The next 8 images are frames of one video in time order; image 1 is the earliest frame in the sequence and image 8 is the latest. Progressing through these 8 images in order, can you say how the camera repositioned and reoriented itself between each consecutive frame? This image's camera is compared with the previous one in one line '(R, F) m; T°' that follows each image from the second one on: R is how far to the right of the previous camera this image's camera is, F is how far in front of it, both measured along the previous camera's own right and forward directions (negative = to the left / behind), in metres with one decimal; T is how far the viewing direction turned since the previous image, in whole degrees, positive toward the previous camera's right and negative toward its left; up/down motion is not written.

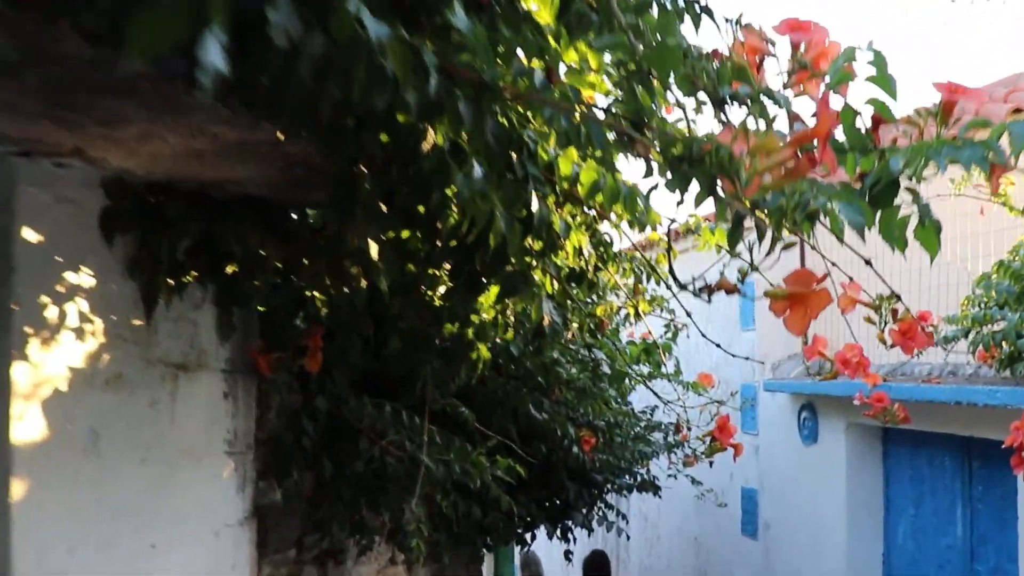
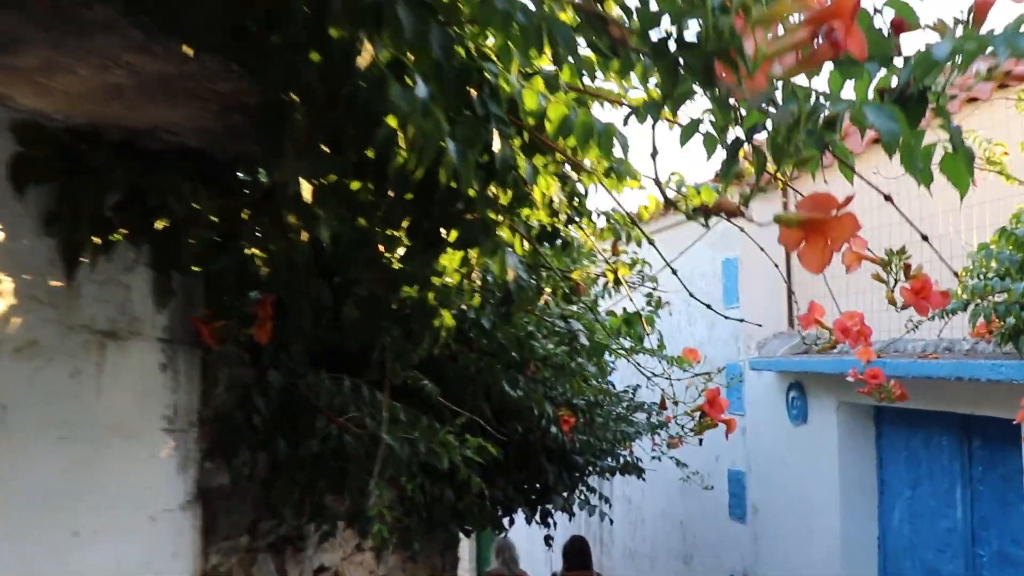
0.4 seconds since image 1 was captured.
(0.0, +0.2) m; +1°
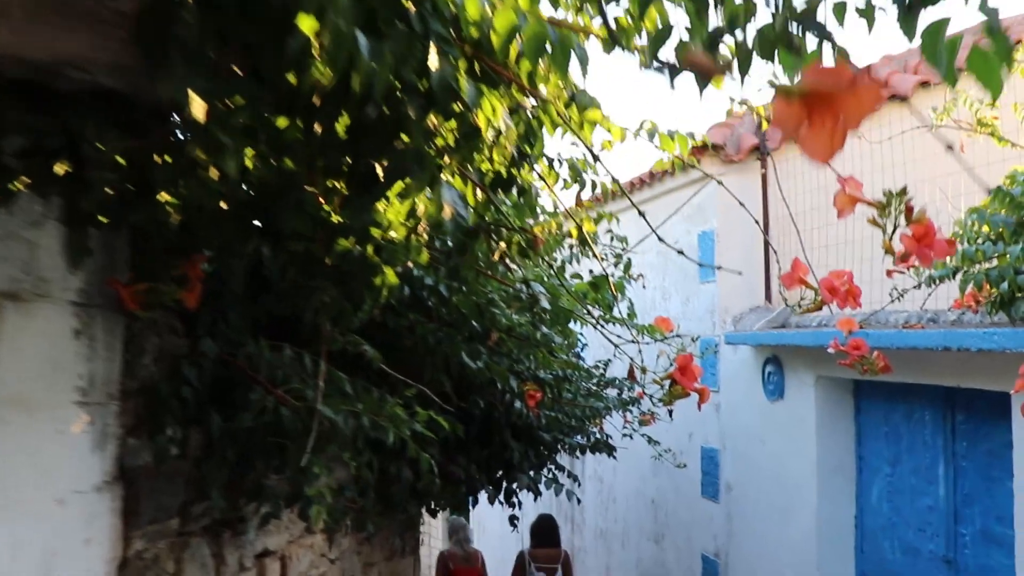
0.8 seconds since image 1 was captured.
(0.0, +0.2) m; +1°
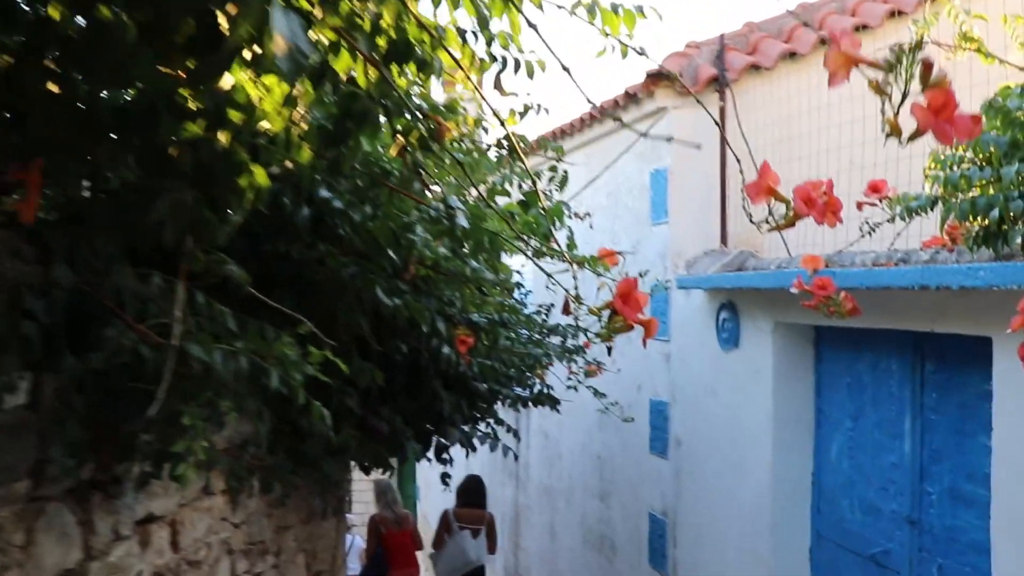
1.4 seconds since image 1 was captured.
(+0.1, +0.4) m; +3°
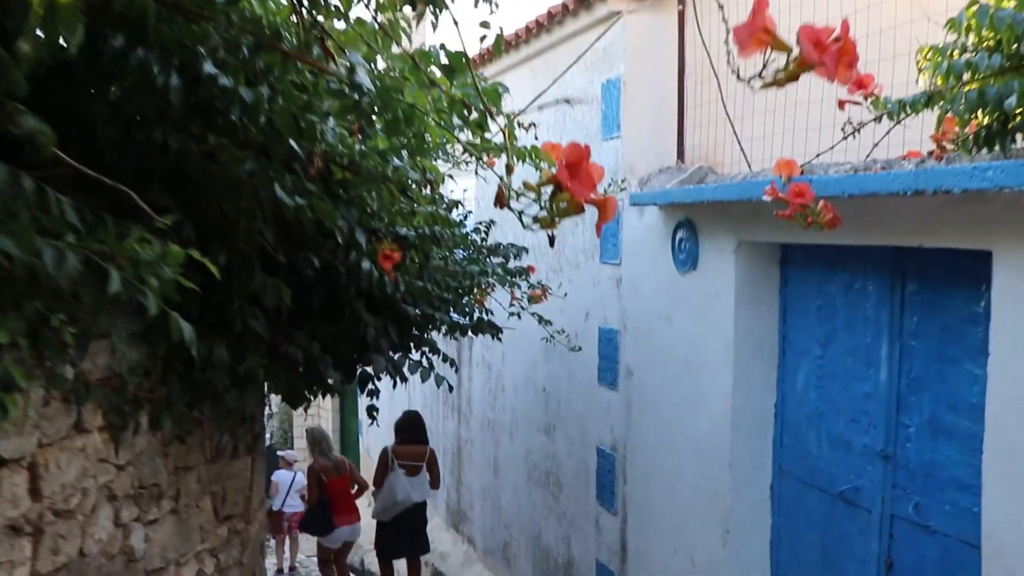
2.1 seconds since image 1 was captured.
(0.0, +0.4) m; +3°
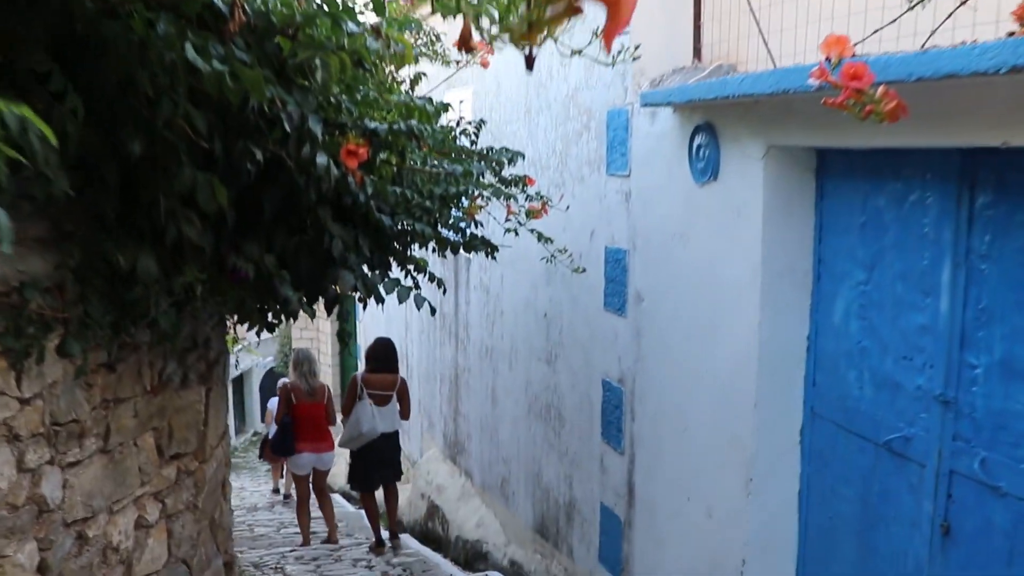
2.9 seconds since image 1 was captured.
(0.0, +0.4) m; 0°
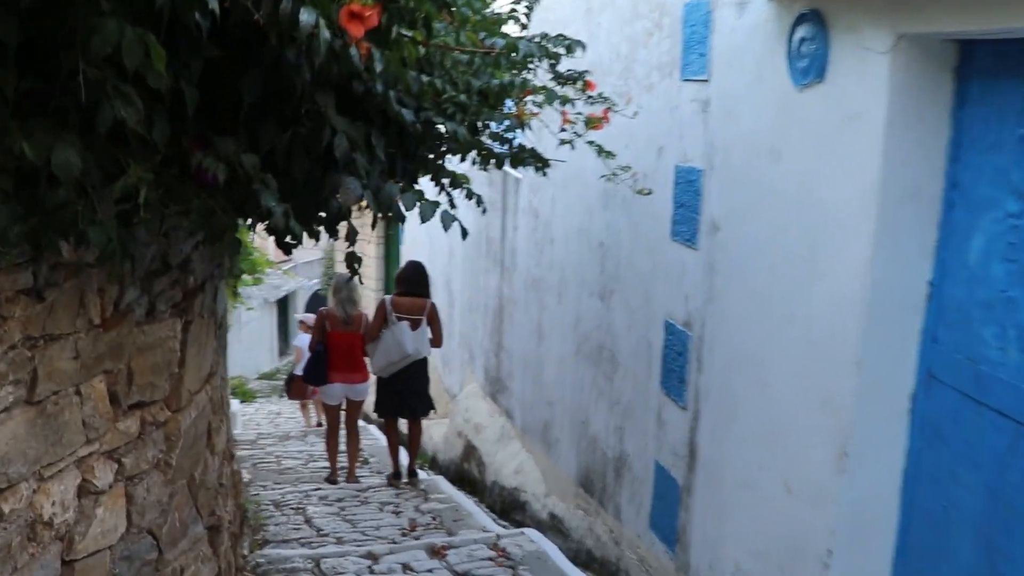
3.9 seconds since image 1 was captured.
(0.0, +0.6) m; -3°
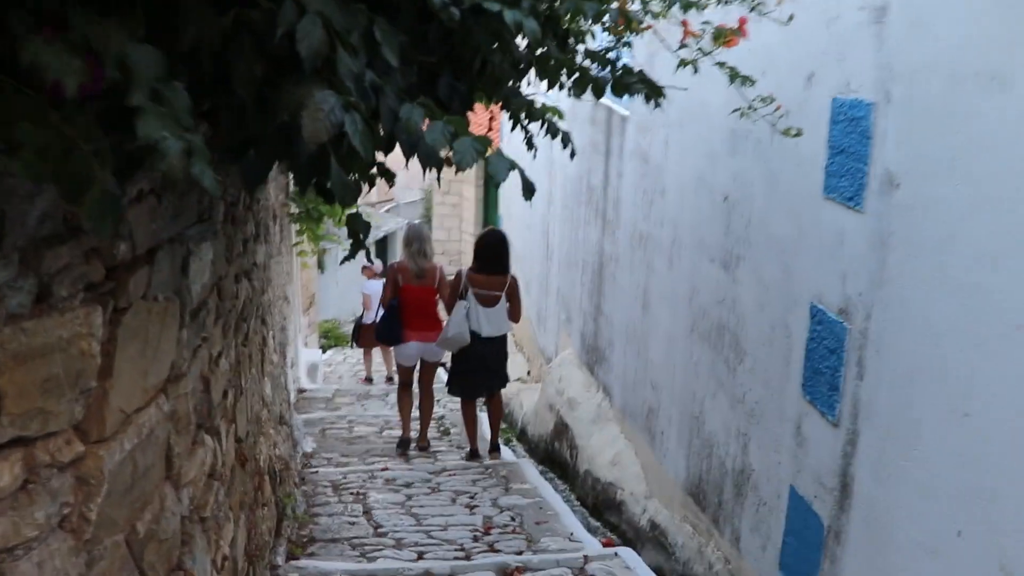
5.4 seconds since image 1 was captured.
(0.0, +0.9) m; -6°
